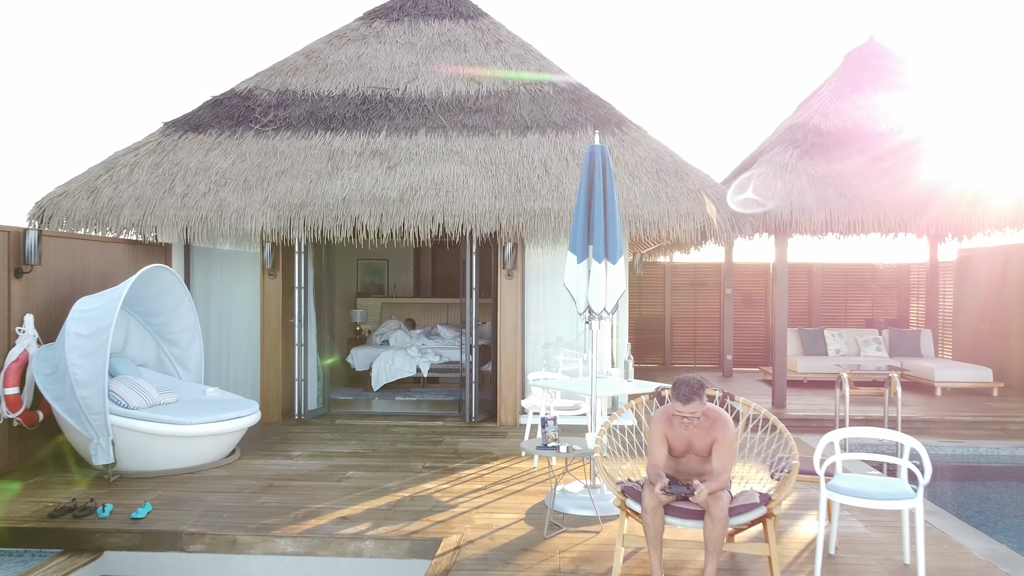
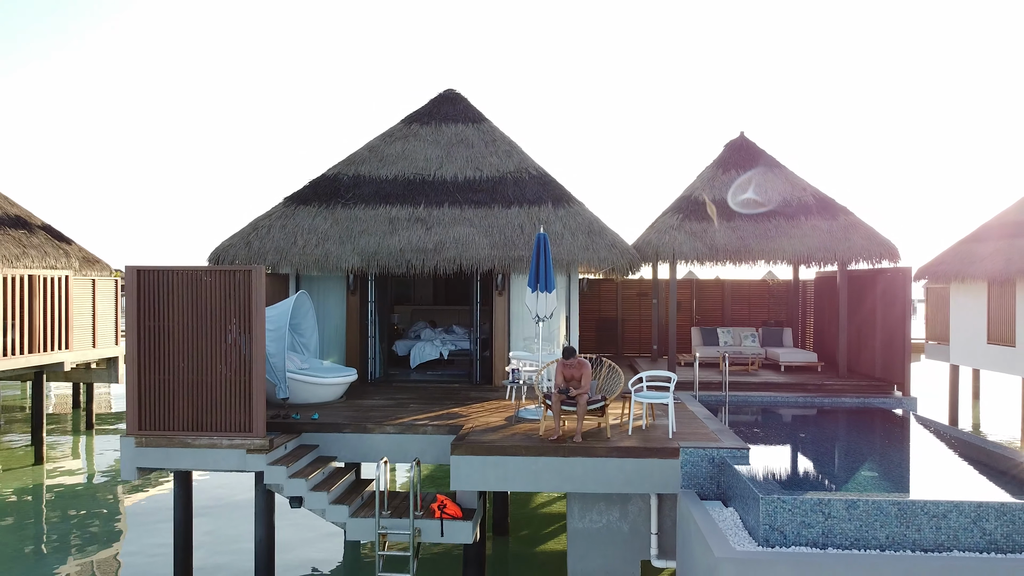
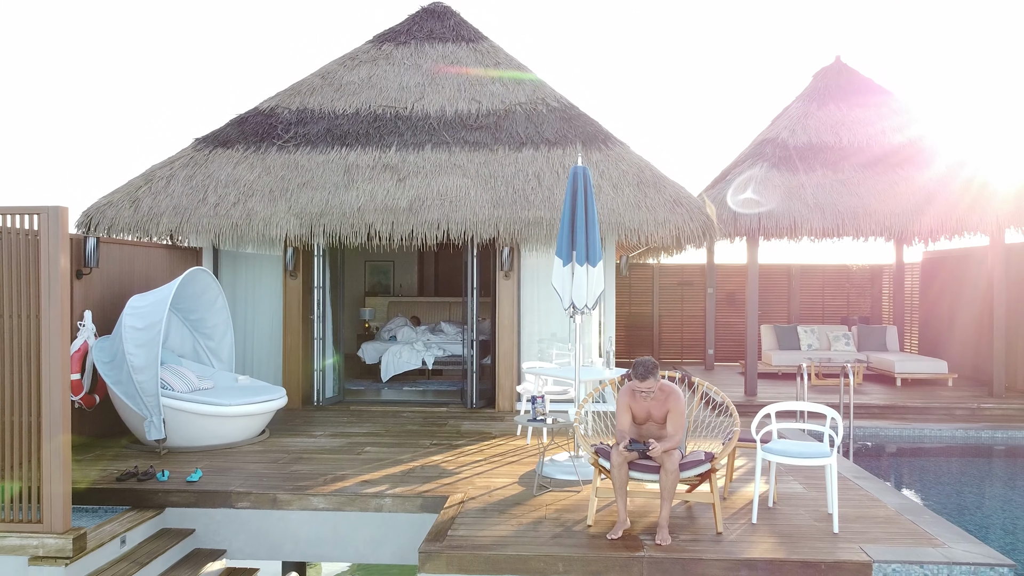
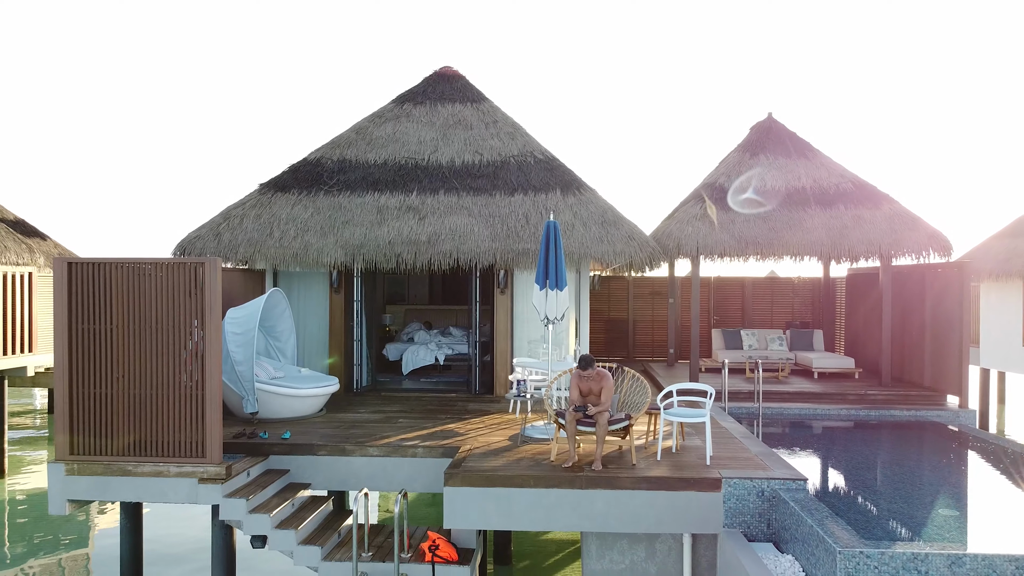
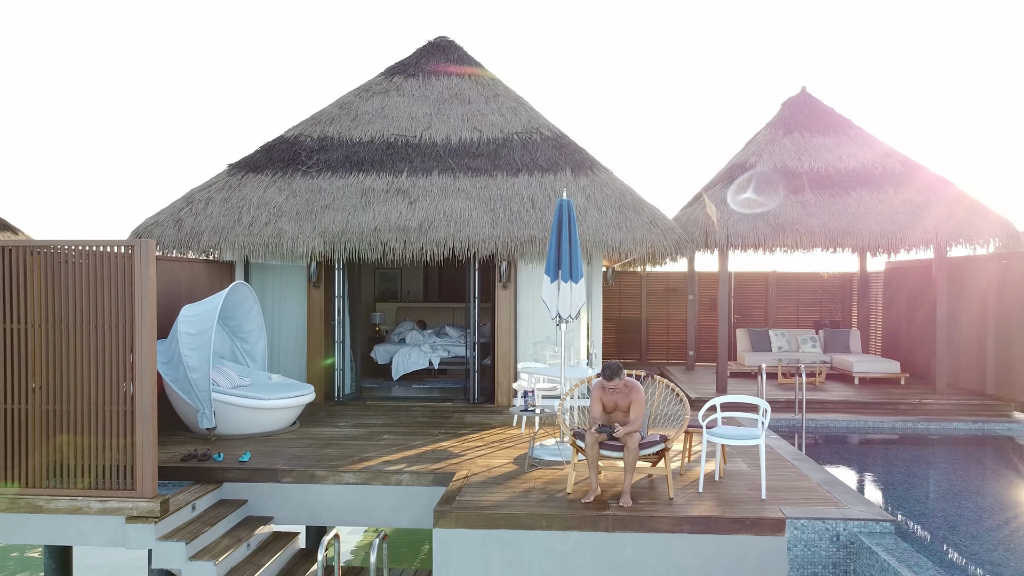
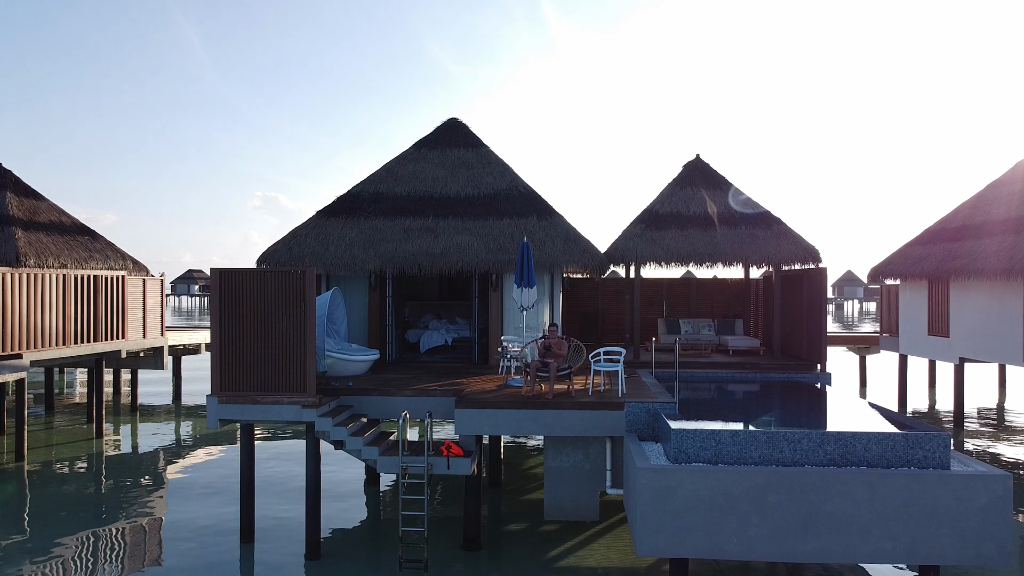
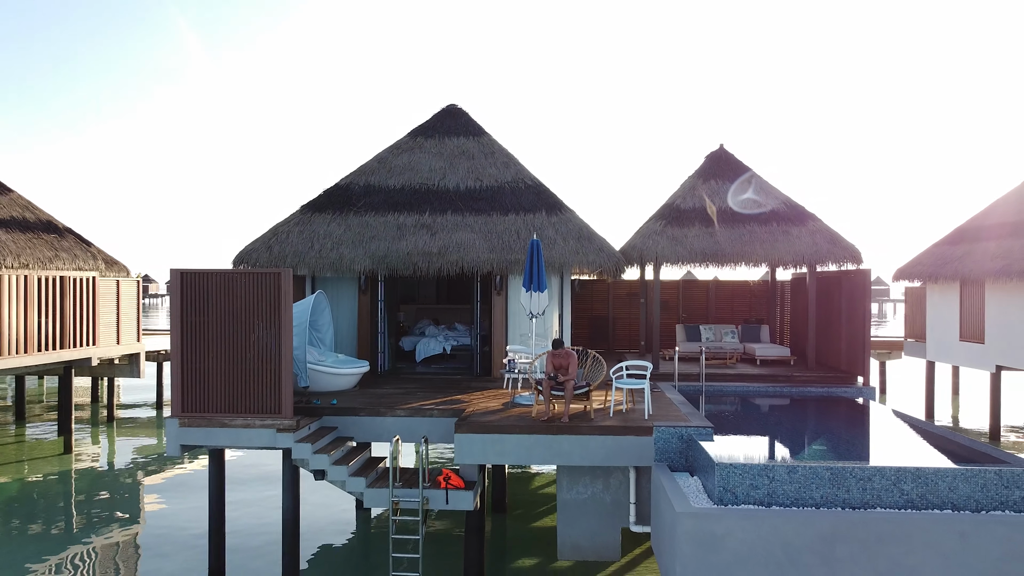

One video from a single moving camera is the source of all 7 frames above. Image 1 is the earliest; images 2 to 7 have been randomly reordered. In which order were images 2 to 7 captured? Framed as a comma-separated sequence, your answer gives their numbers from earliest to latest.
3, 5, 4, 2, 7, 6
